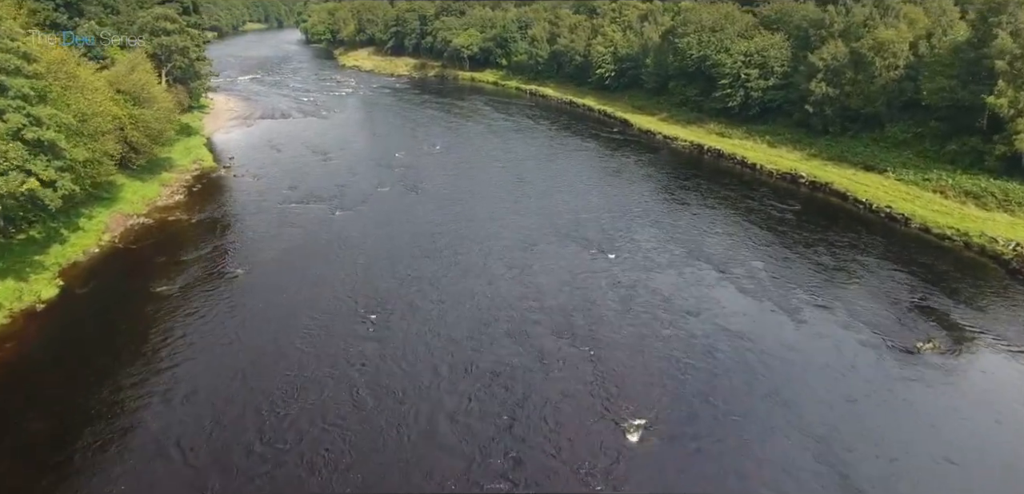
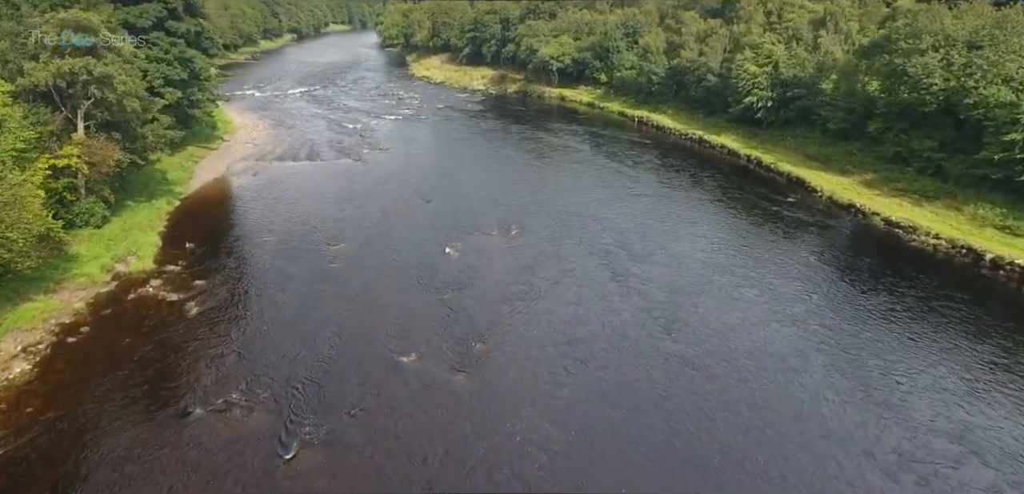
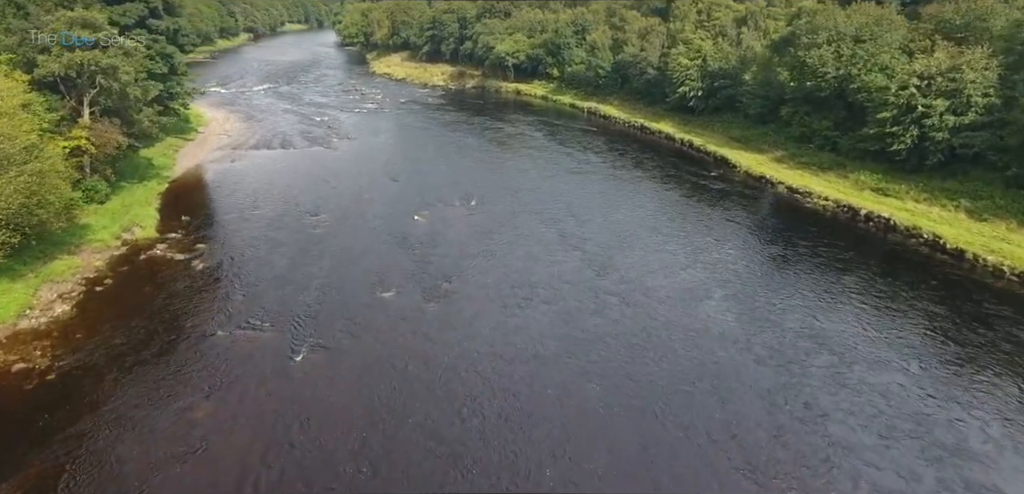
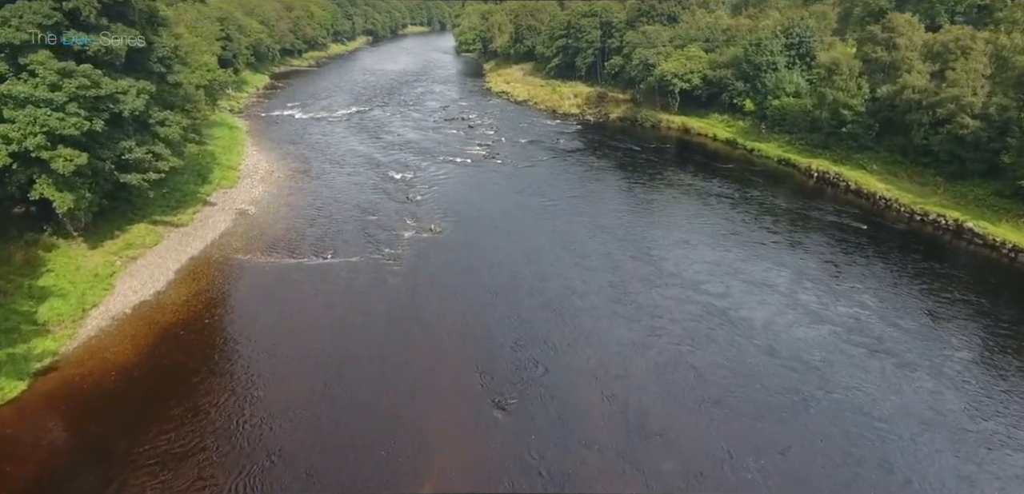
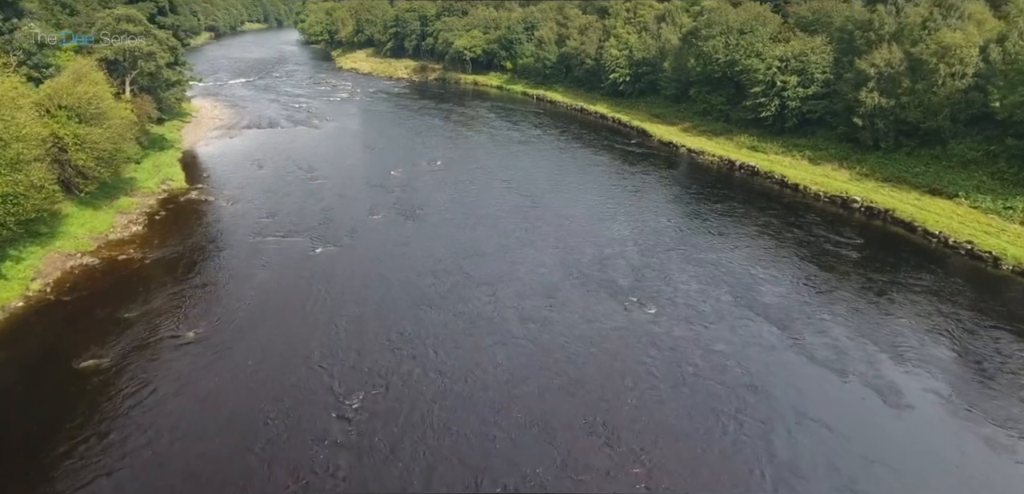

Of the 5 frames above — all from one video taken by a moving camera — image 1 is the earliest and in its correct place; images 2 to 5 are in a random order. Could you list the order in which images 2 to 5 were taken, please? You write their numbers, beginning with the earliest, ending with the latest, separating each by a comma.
5, 3, 2, 4
